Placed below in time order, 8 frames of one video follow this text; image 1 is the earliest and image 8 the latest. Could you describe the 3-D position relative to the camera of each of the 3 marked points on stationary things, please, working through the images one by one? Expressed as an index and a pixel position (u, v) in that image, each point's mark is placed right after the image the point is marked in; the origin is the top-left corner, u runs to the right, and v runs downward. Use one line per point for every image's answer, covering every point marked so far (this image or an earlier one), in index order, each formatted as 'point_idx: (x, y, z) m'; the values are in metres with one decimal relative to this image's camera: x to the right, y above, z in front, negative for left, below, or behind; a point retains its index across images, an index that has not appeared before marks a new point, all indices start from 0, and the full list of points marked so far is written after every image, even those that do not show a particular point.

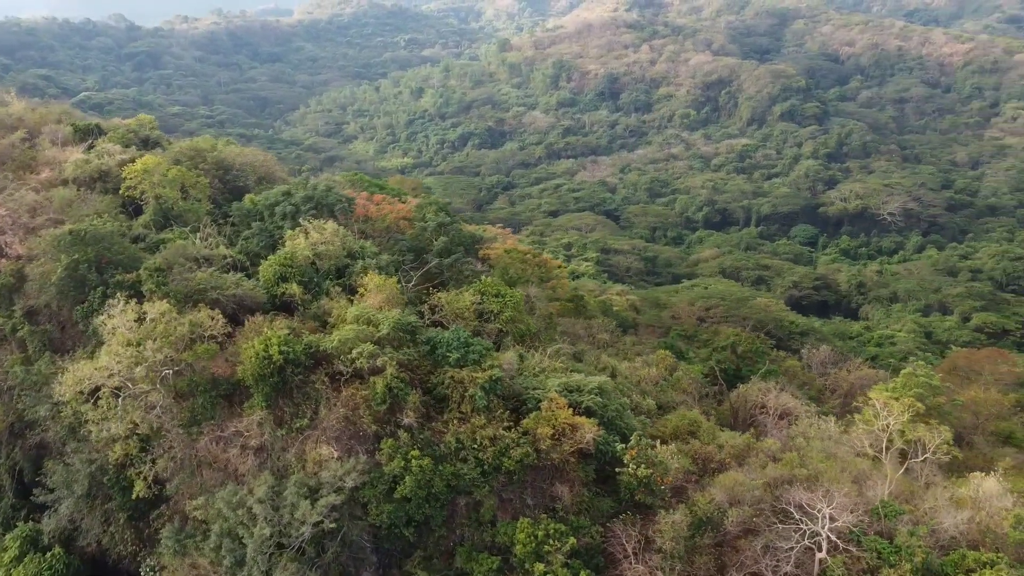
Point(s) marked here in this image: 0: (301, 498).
0: (-2.5, -2.5, +9.7) m
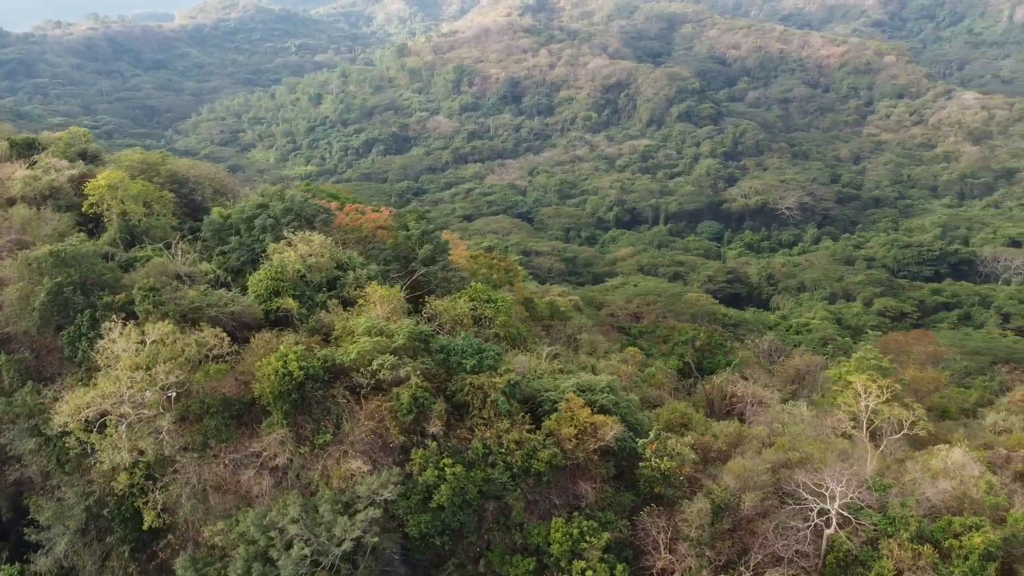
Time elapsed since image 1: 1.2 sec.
0: (-2.0, -2.6, +9.5) m
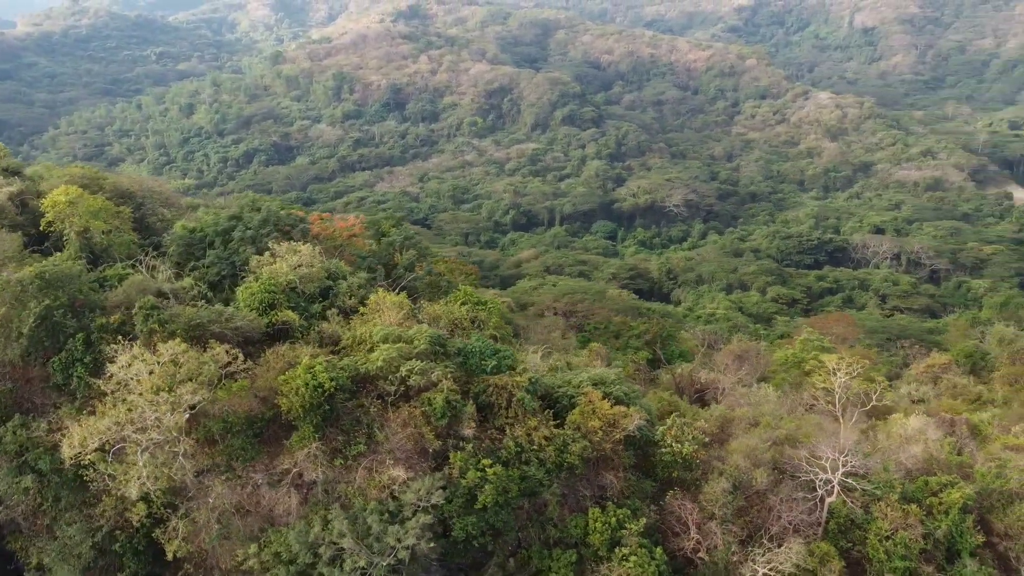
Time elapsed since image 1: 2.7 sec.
0: (-1.4, -2.7, +9.4) m
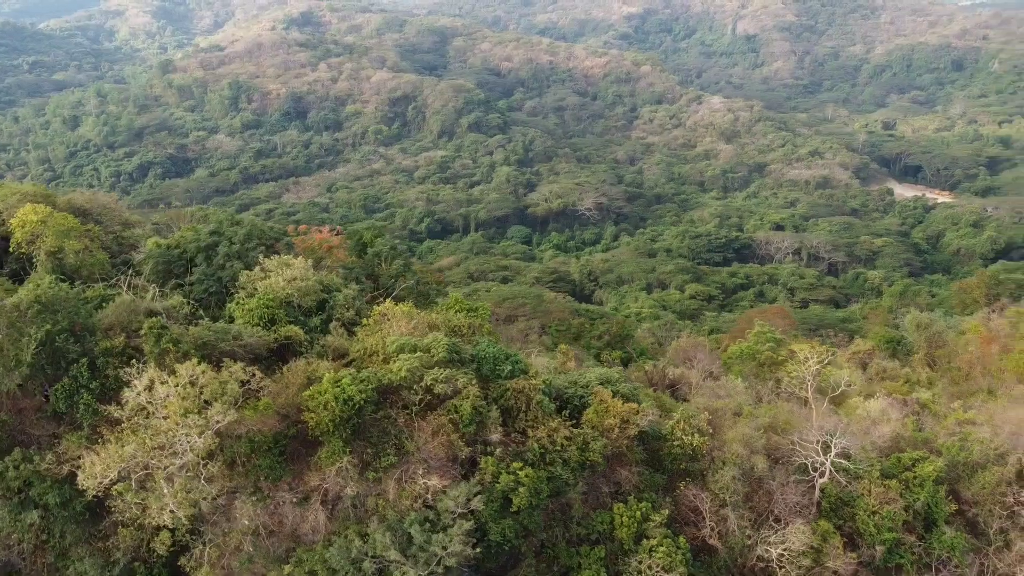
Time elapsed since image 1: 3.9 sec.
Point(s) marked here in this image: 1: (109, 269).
0: (-1.0, -2.8, +9.4) m
1: (-6.5, +0.3, +13.2) m
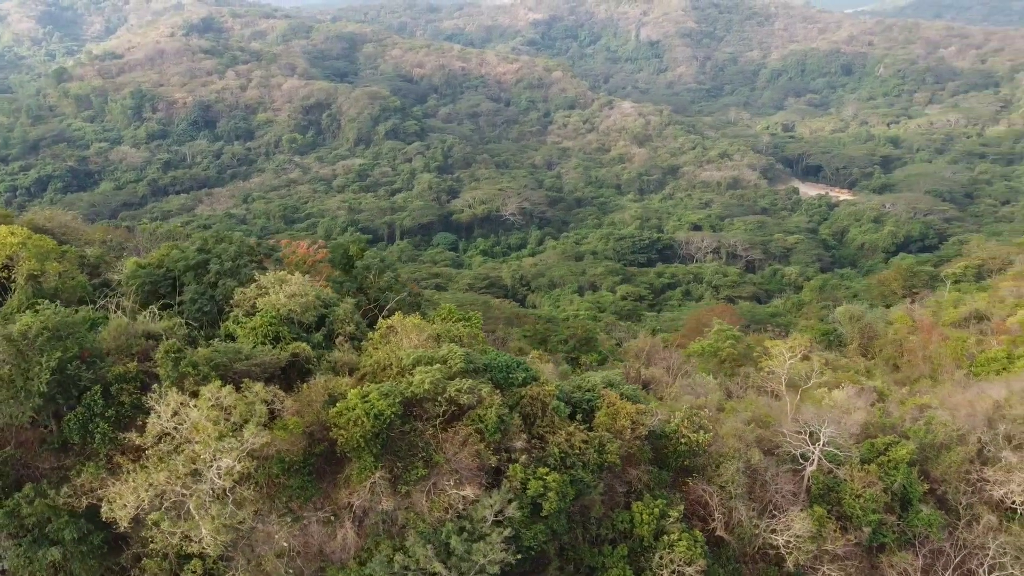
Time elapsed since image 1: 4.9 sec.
0: (-0.5, -2.9, +9.5) m
1: (-6.5, -0.1, +12.7) m
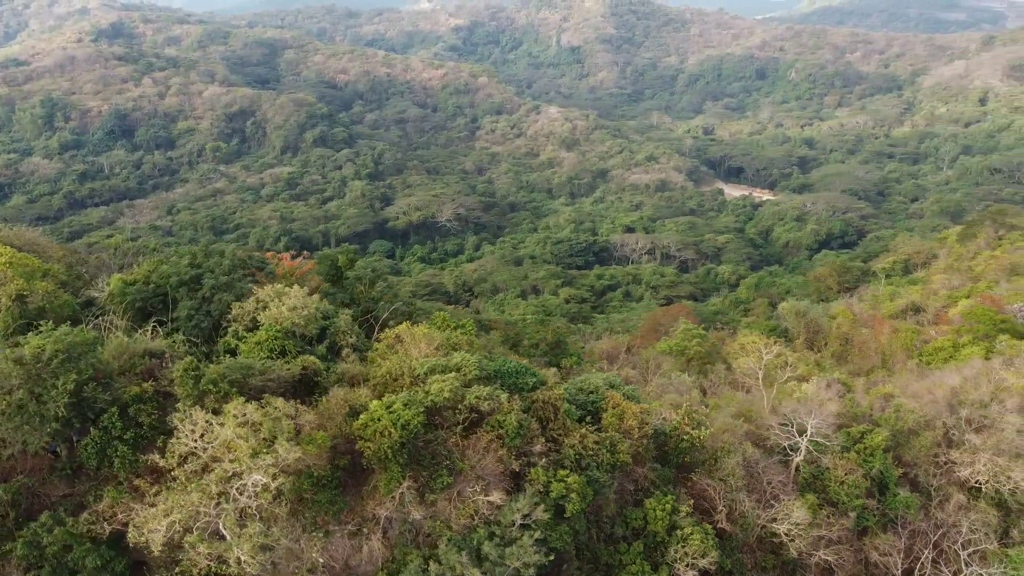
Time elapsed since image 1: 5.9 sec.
0: (-0.1, -3.0, +9.6) m
1: (-6.5, -0.3, +12.2) m
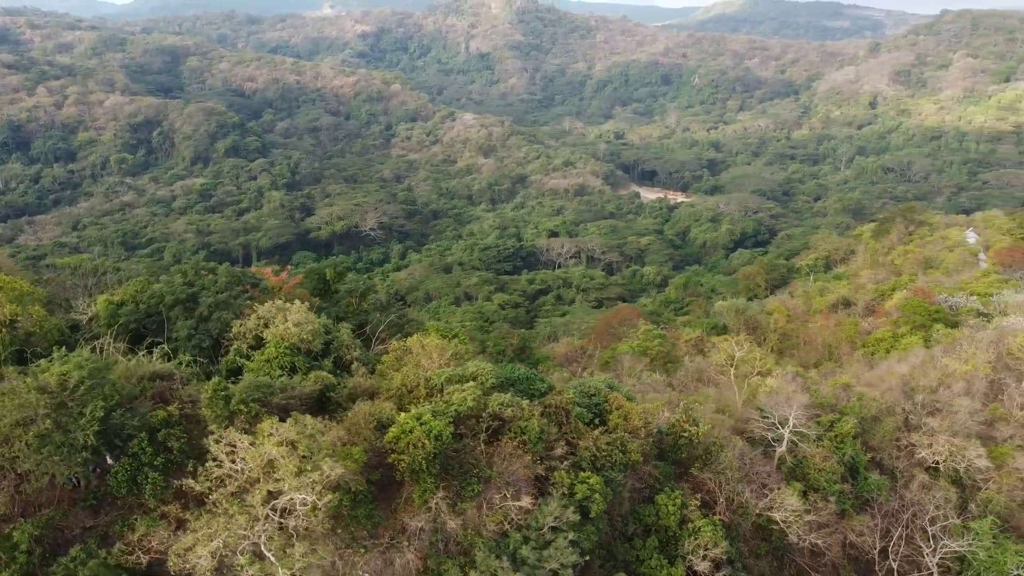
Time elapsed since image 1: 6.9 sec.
0: (+0.3, -3.1, +9.8) m
1: (-6.4, -0.7, +11.7) m
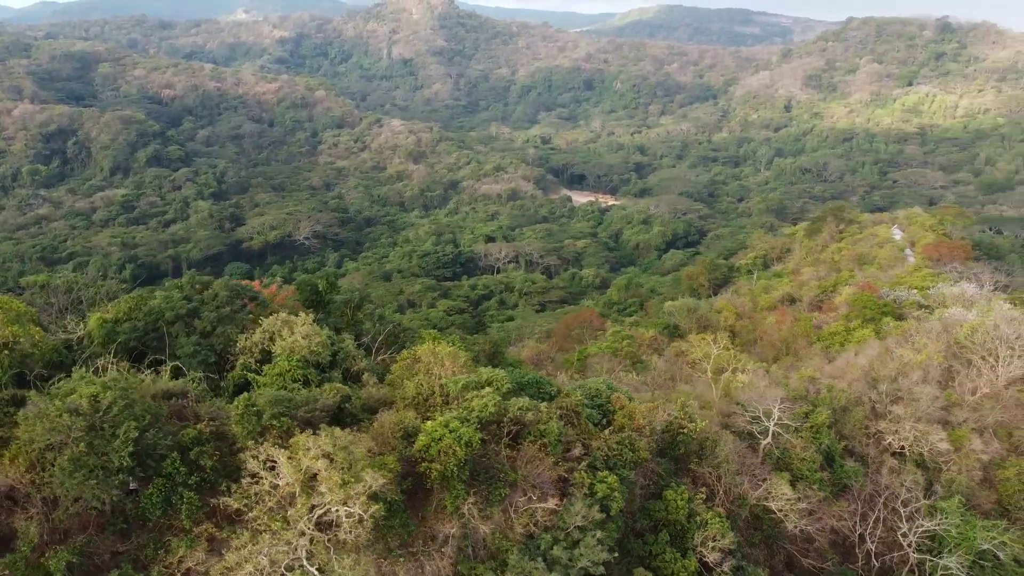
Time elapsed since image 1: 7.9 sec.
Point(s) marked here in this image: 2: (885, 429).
0: (+0.7, -3.2, +10.0) m
1: (-6.2, -0.9, +11.3) m
2: (+7.6, -2.9, +16.6) m
